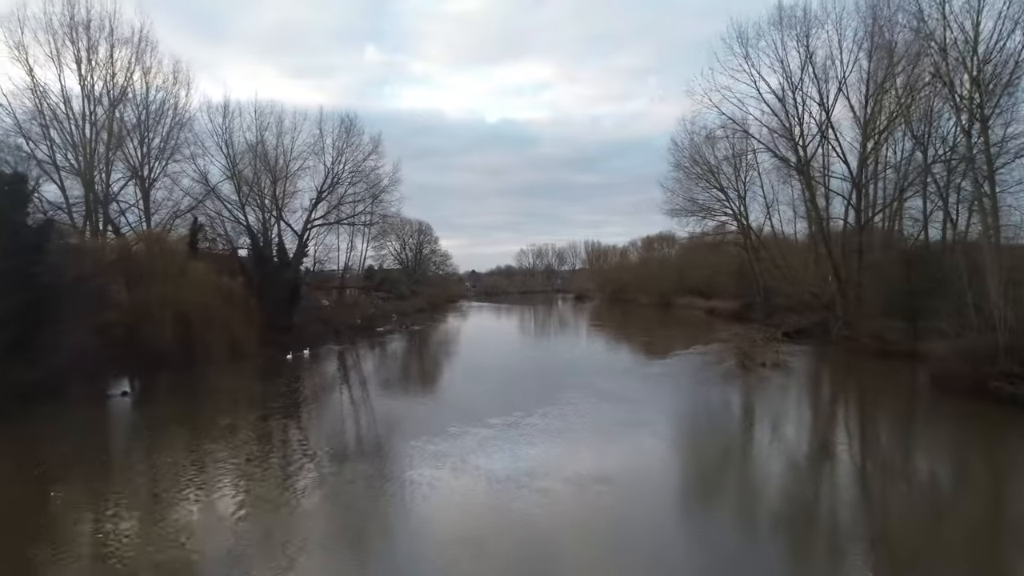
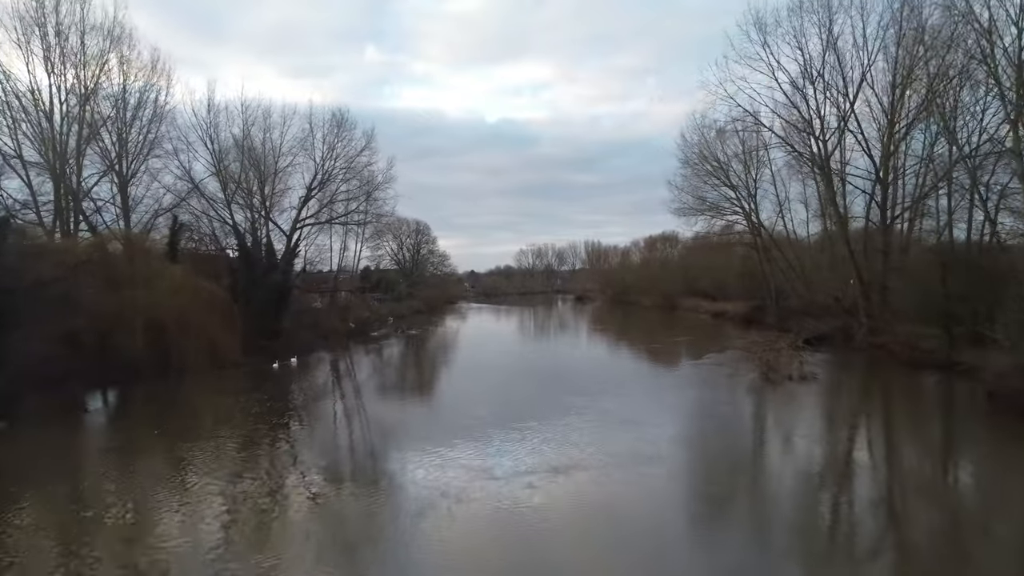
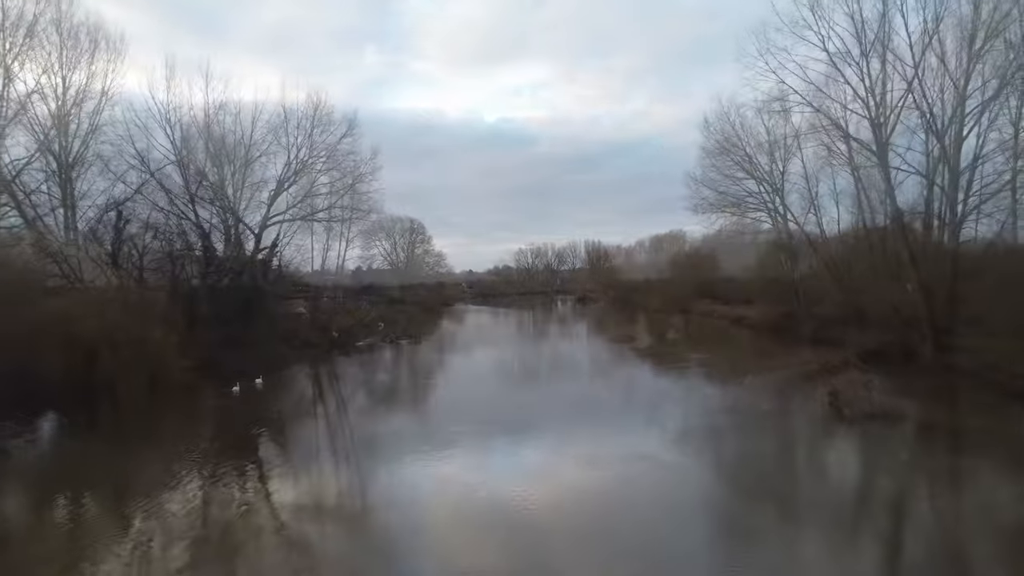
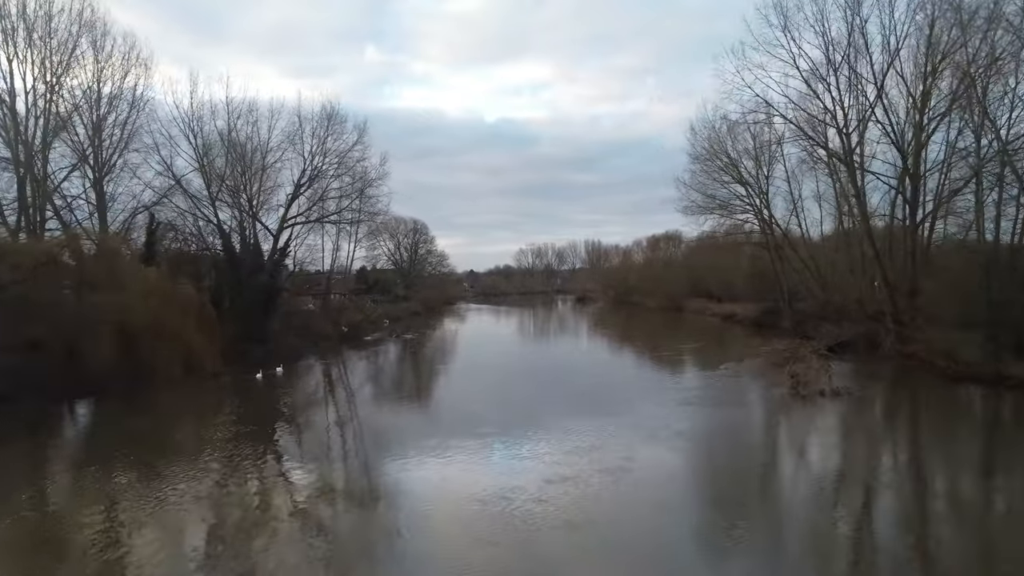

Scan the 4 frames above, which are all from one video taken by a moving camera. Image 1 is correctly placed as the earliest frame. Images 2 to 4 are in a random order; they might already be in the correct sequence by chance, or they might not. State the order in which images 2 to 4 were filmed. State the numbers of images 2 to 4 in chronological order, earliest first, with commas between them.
2, 4, 3
